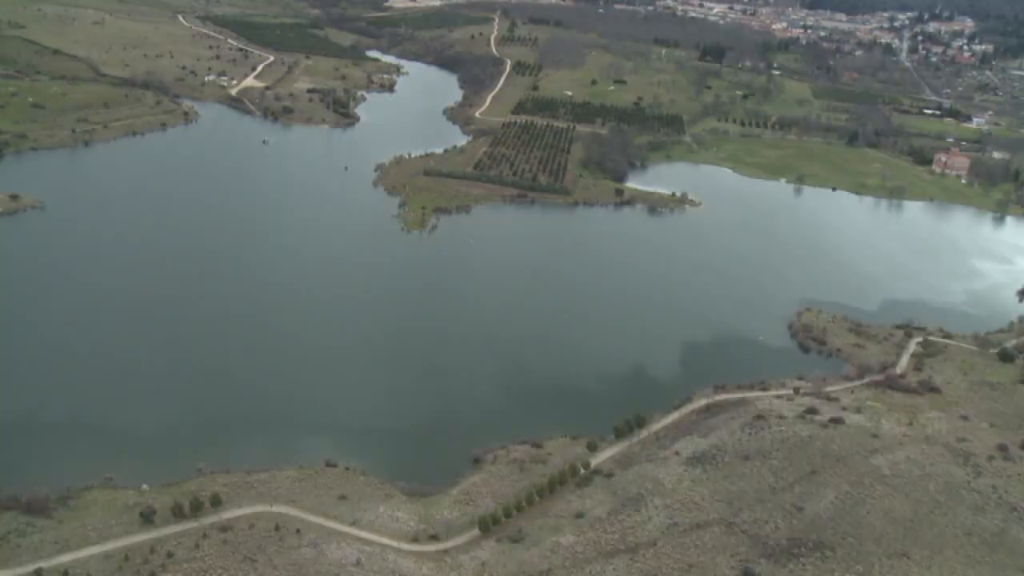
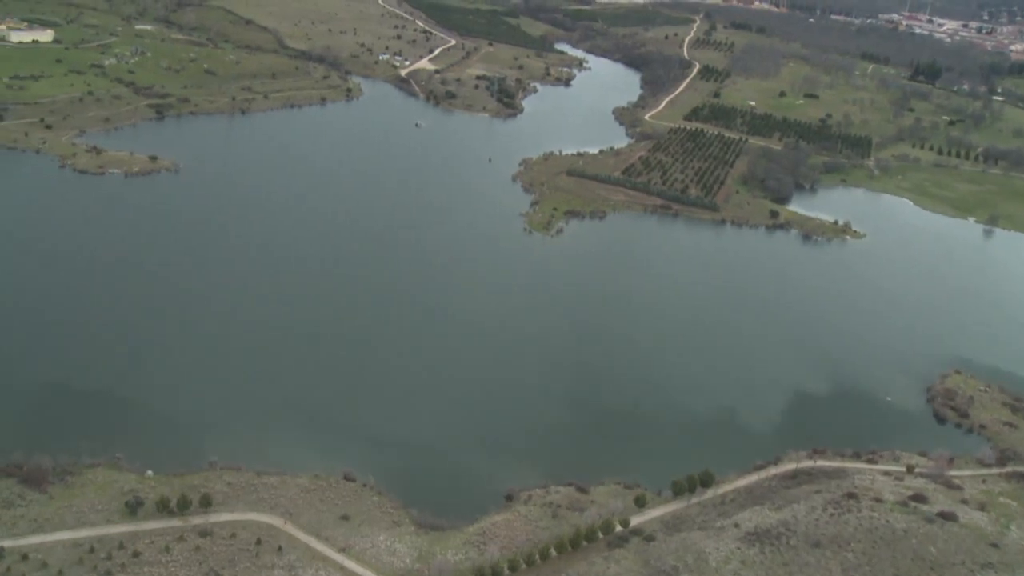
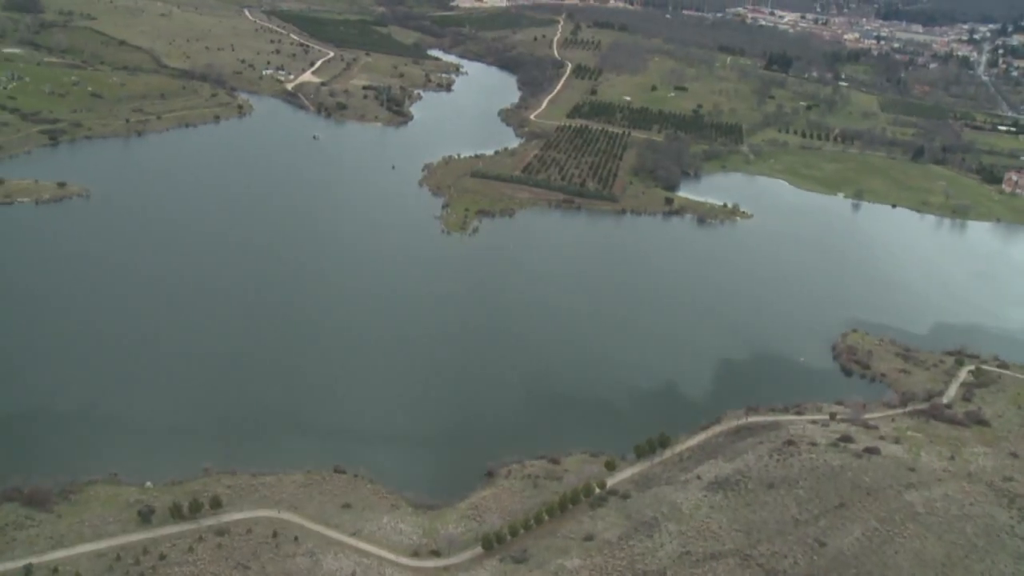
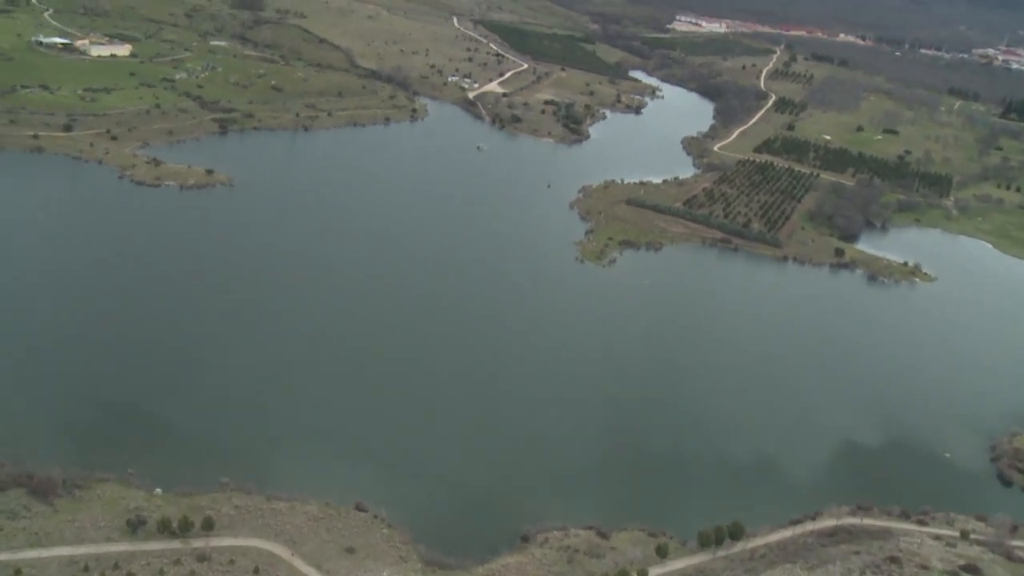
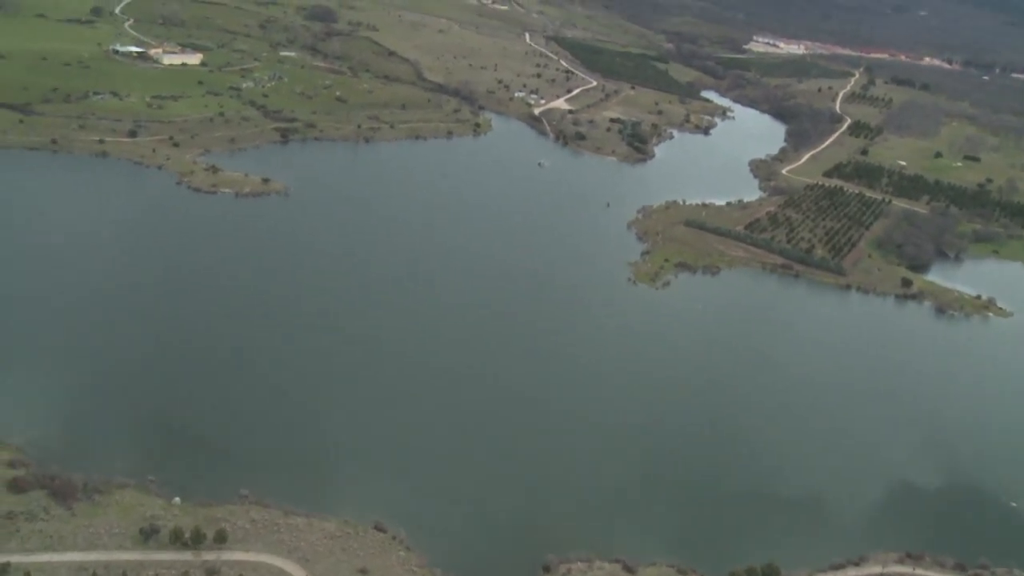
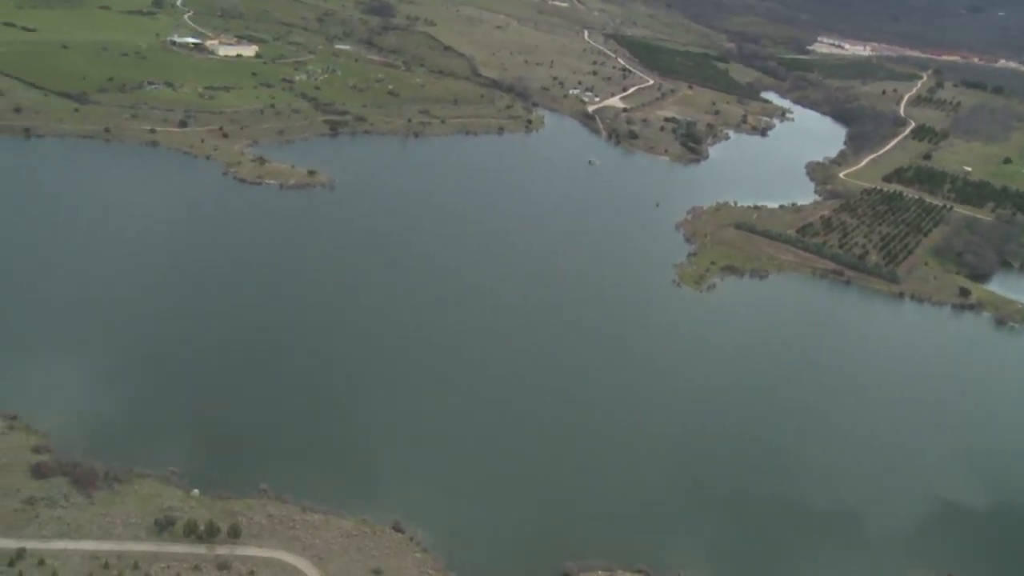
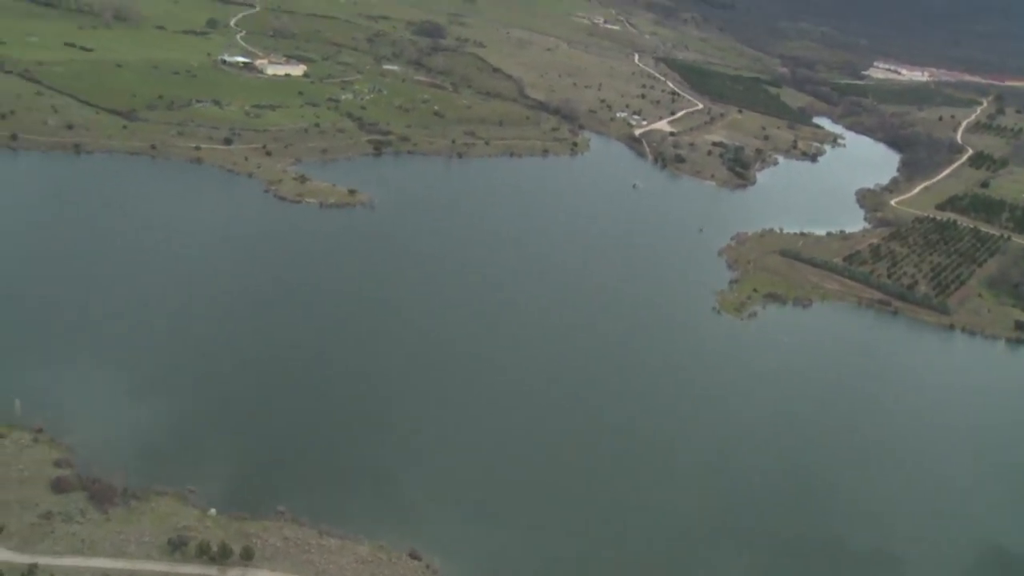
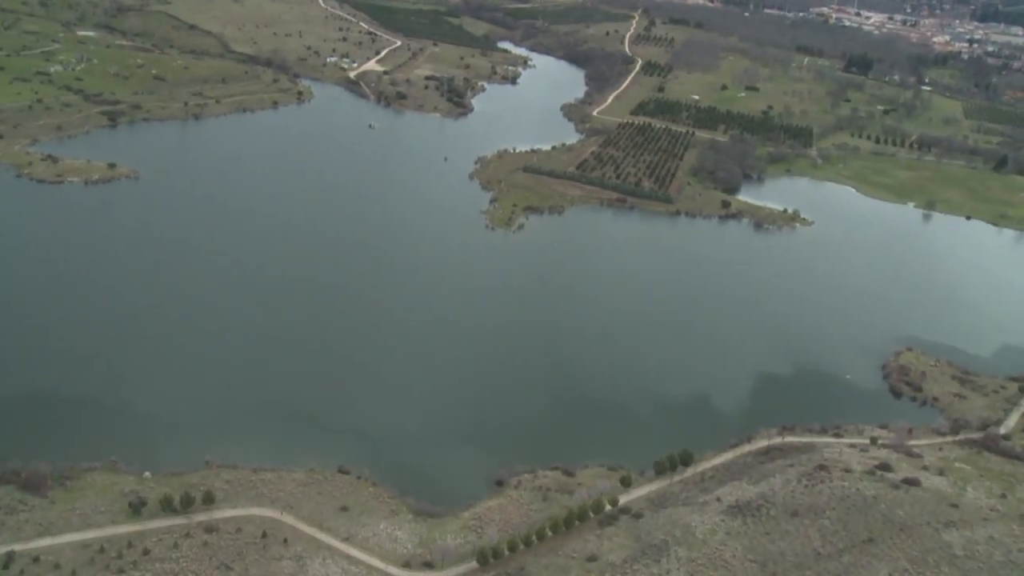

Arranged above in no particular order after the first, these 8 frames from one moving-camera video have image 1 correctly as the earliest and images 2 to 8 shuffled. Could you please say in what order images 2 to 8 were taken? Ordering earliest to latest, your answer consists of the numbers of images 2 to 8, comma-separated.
3, 8, 2, 4, 5, 6, 7
